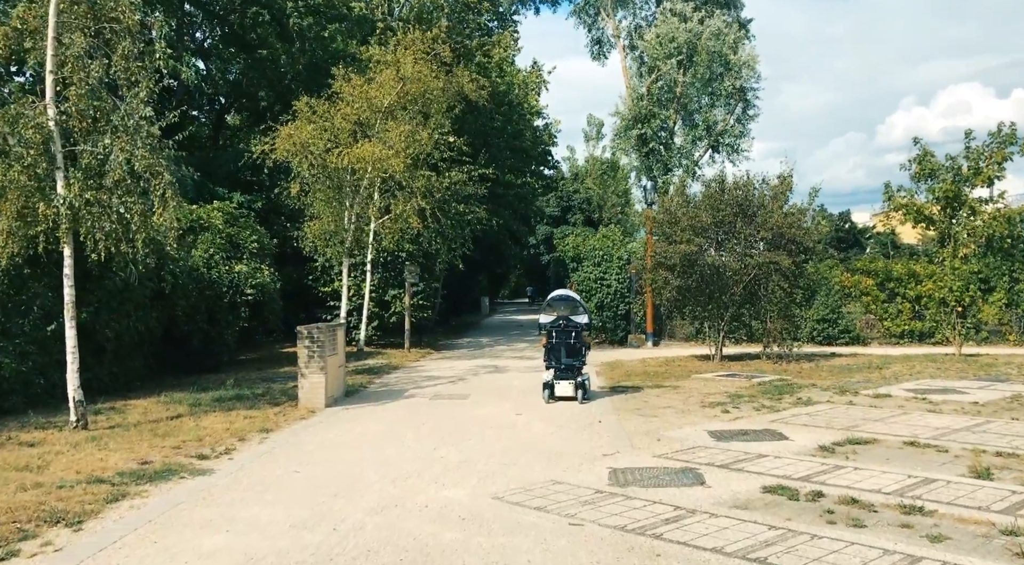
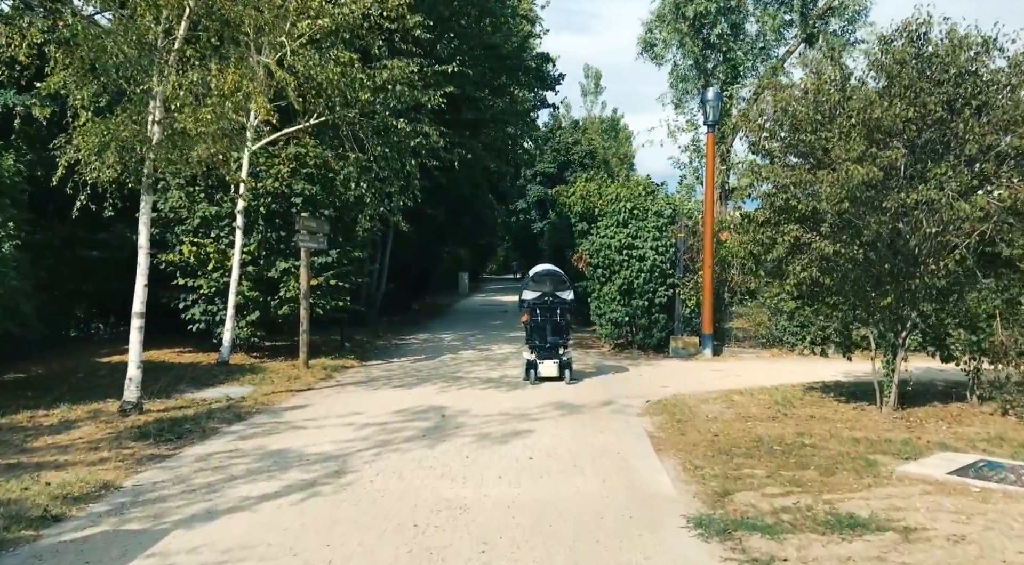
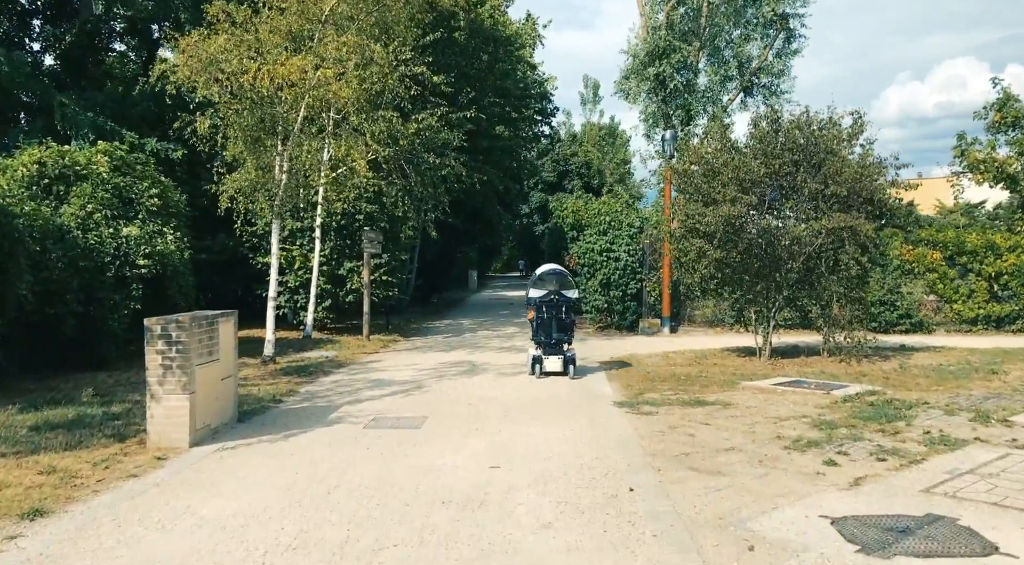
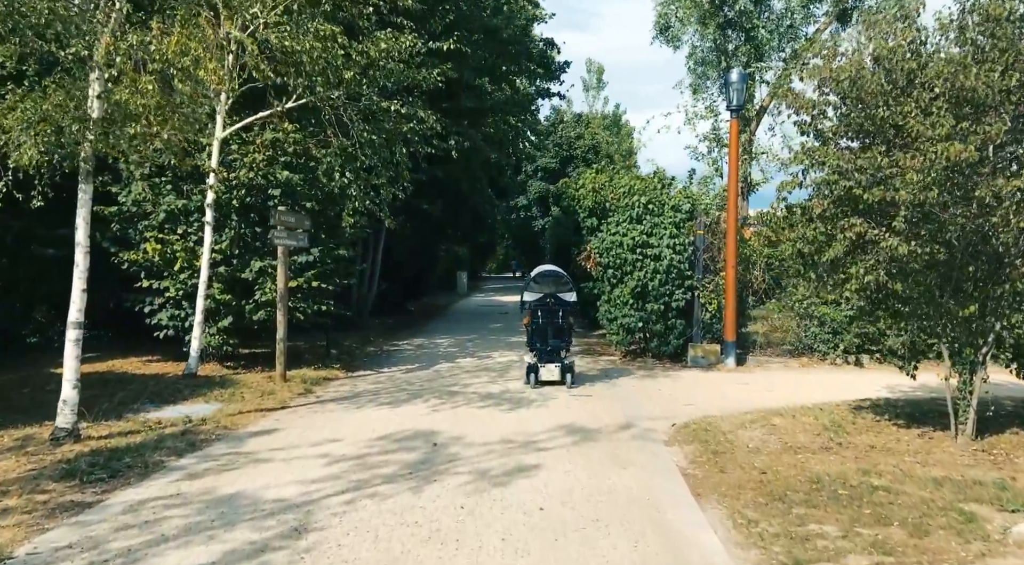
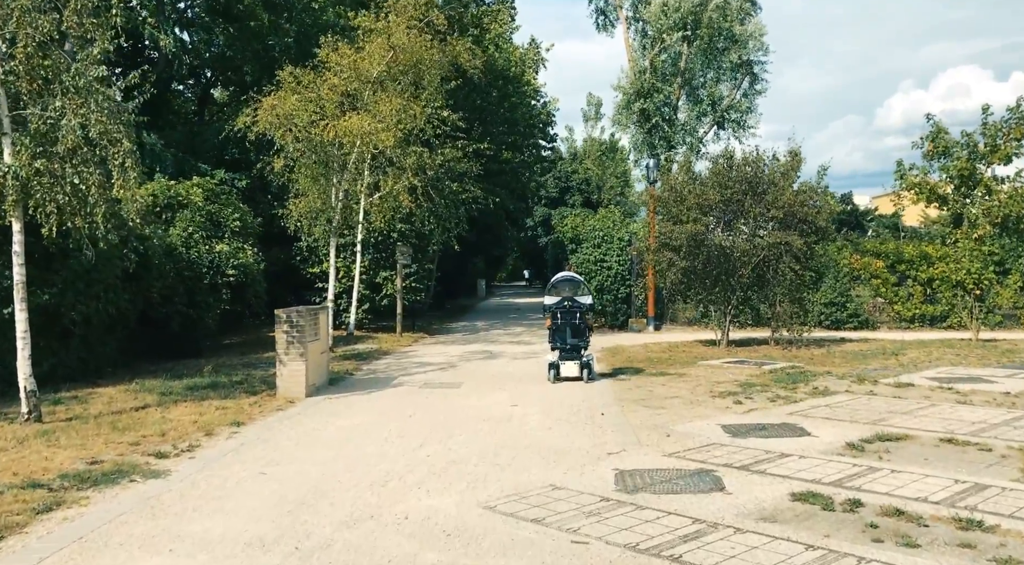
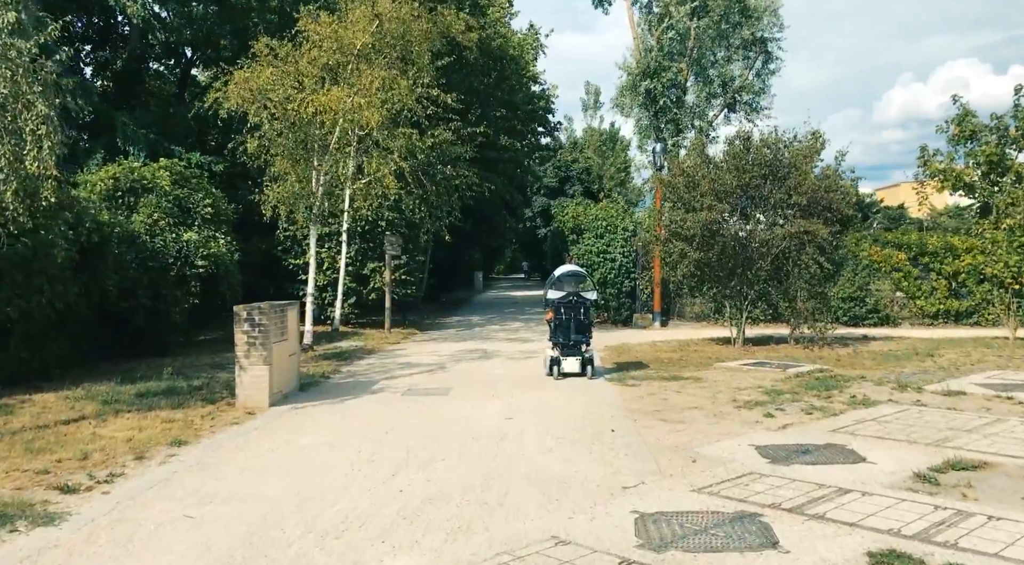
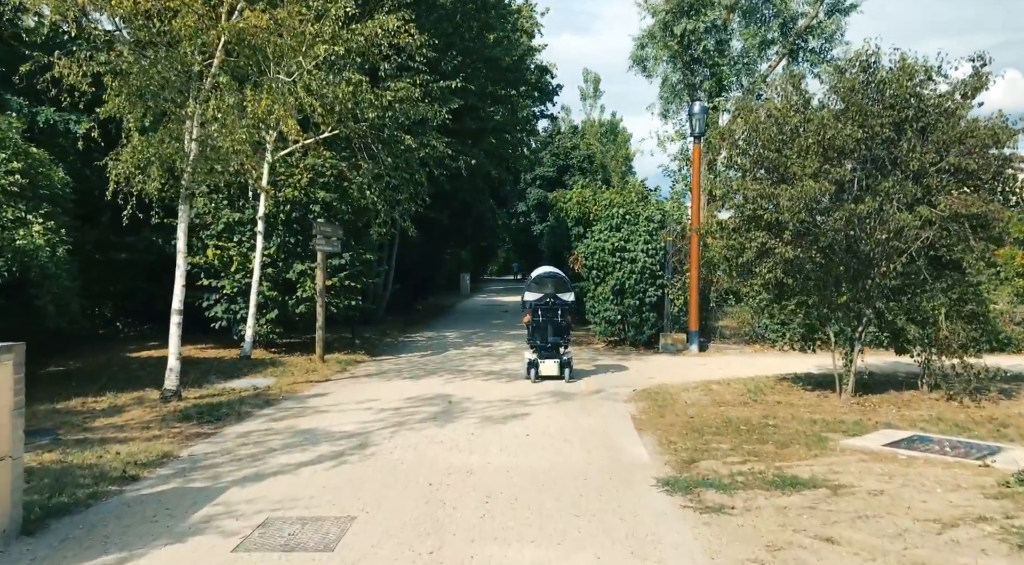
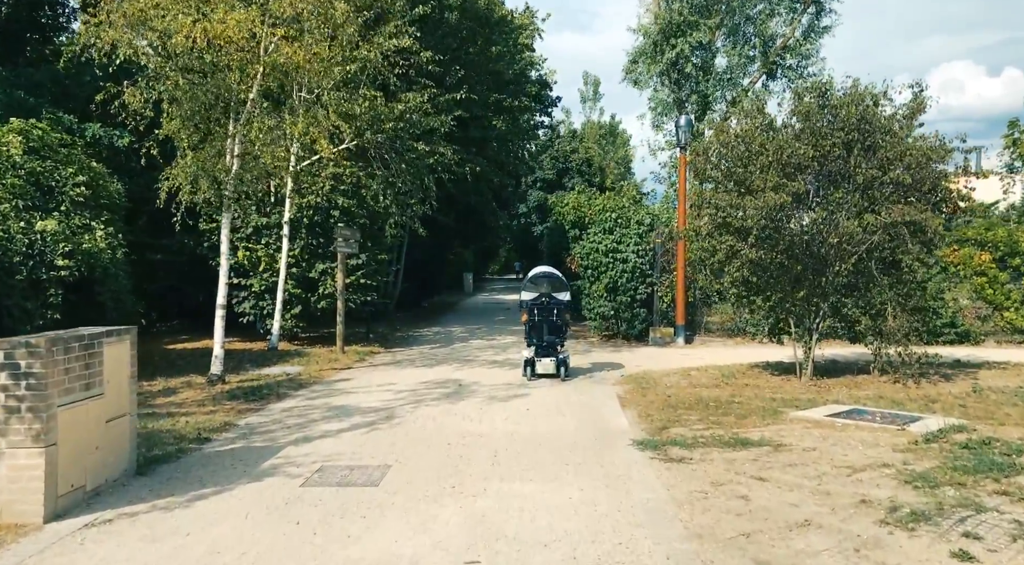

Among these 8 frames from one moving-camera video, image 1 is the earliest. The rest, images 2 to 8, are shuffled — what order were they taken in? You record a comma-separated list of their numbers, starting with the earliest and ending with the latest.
5, 6, 3, 8, 7, 2, 4
